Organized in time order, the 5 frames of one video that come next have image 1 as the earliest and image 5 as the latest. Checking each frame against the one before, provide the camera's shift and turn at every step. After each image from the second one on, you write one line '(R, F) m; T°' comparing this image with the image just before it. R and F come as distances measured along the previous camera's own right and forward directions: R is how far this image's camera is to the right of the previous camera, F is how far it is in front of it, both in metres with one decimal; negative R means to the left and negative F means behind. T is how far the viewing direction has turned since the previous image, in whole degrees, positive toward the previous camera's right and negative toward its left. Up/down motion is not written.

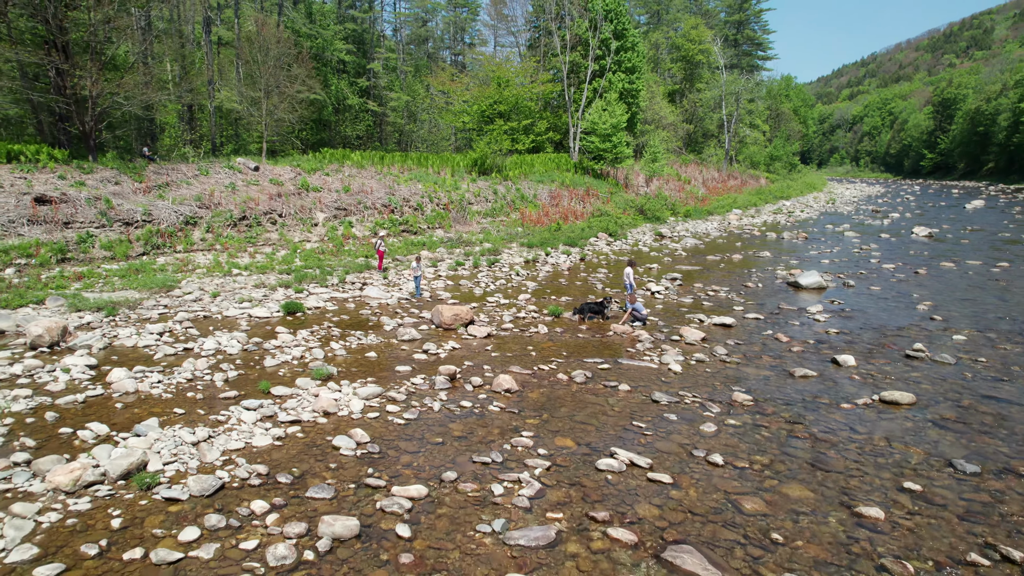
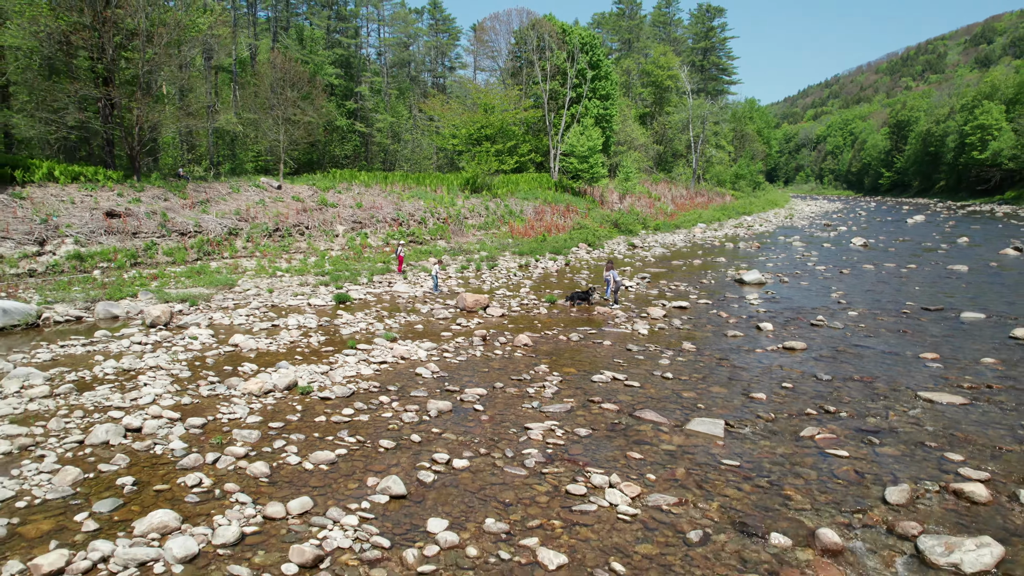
(-0.6, -3.0) m; +2°
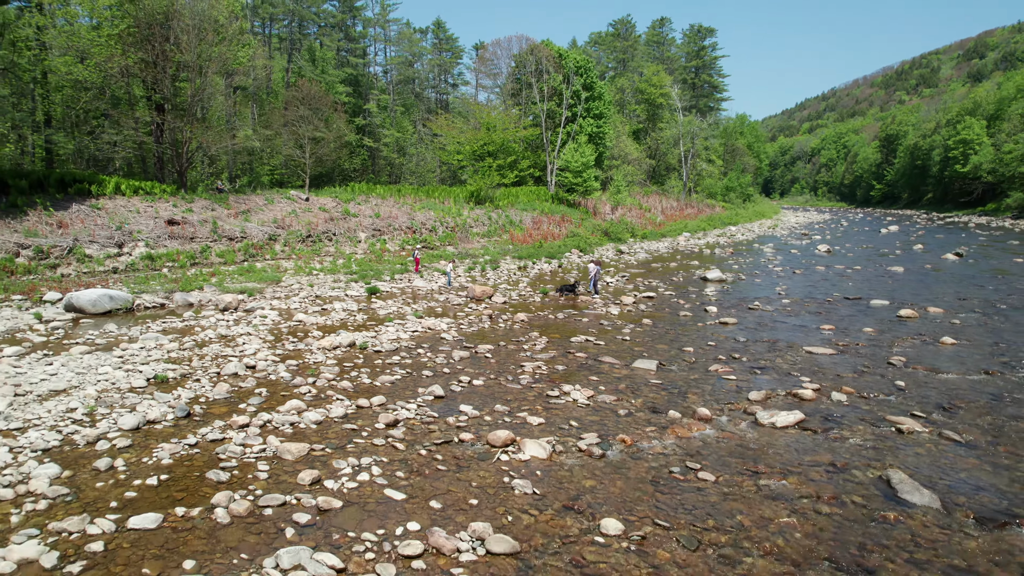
(0.0, -3.1) m; 0°
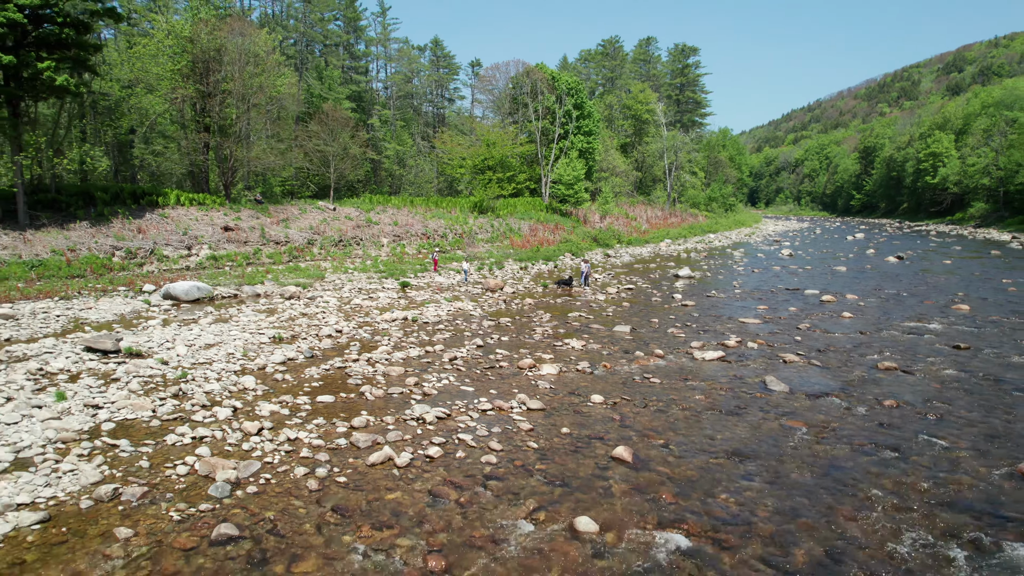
(-0.5, -3.8) m; +1°
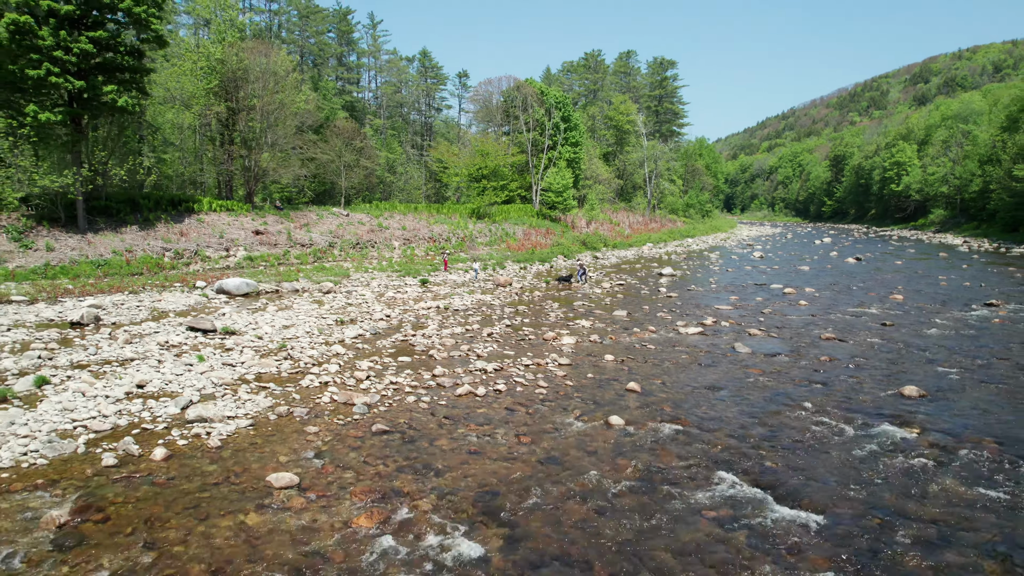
(-1.0, -2.9) m; +2°
